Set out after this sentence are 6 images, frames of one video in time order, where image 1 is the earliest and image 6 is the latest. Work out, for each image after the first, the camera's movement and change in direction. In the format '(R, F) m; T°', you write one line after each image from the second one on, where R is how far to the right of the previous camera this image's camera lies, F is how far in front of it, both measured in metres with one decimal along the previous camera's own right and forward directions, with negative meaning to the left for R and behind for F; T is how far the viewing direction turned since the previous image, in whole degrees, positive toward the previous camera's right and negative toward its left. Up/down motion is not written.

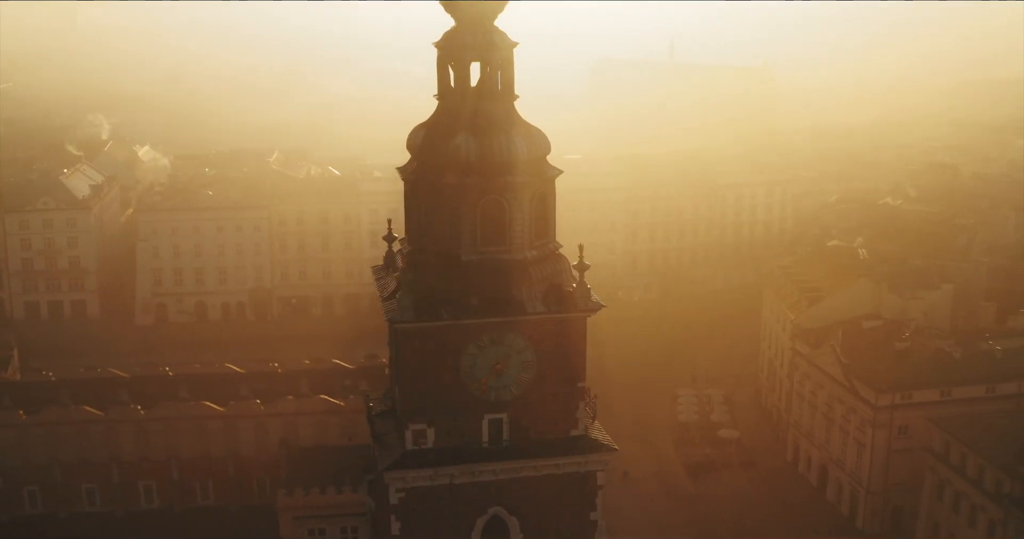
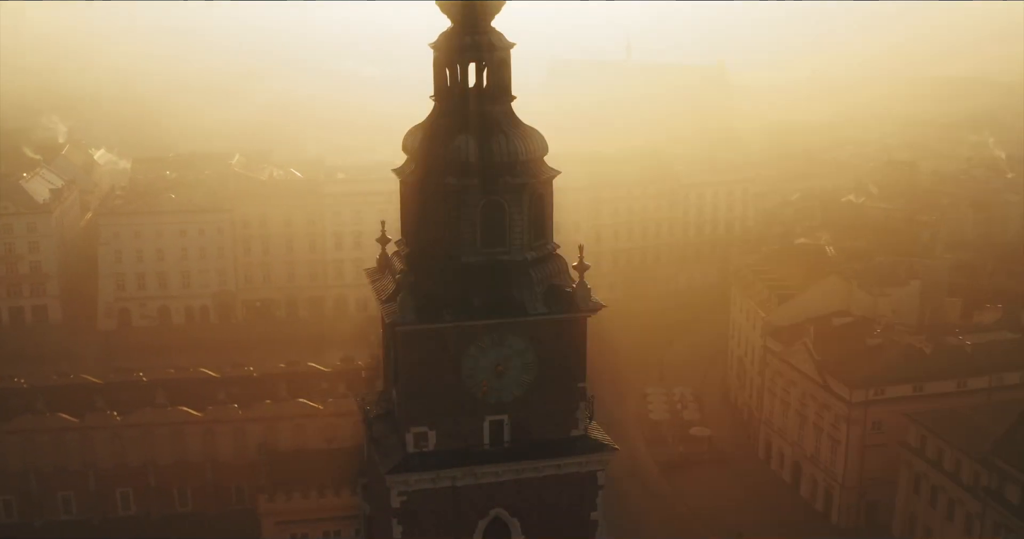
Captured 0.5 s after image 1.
(+3.4, +0.3) m; -15°
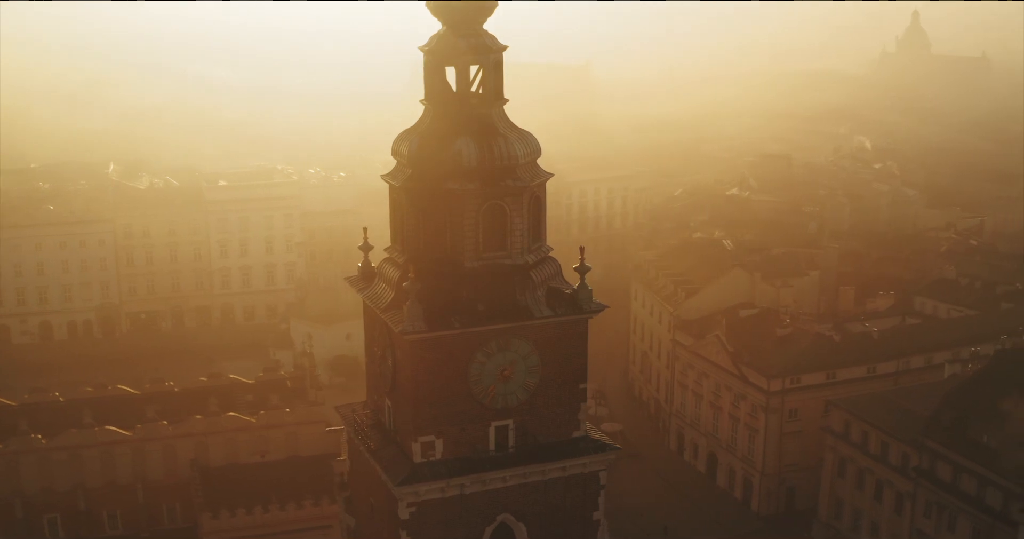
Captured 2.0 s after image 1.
(-1.7, +0.2) m; +8°
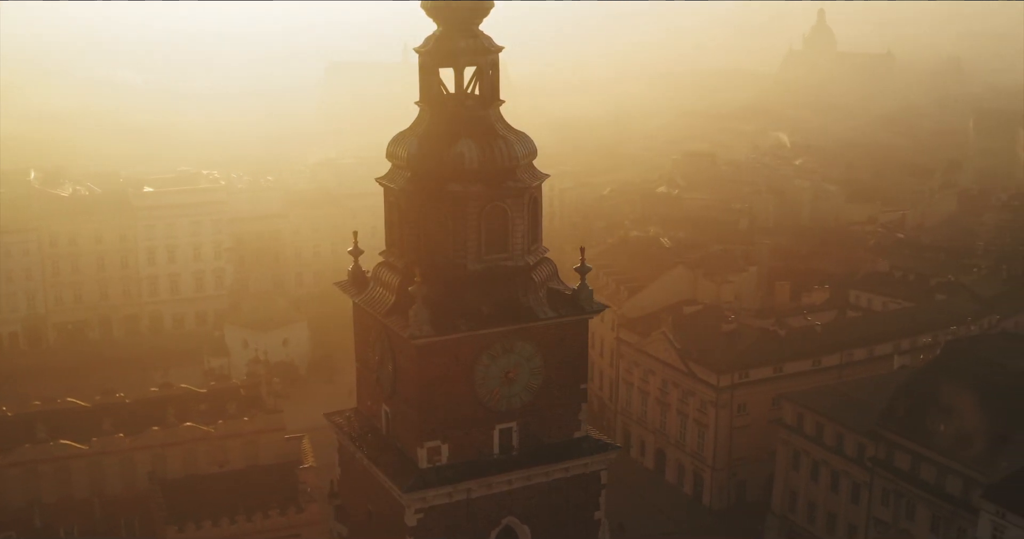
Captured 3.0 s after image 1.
(-1.1, +0.1) m; +5°
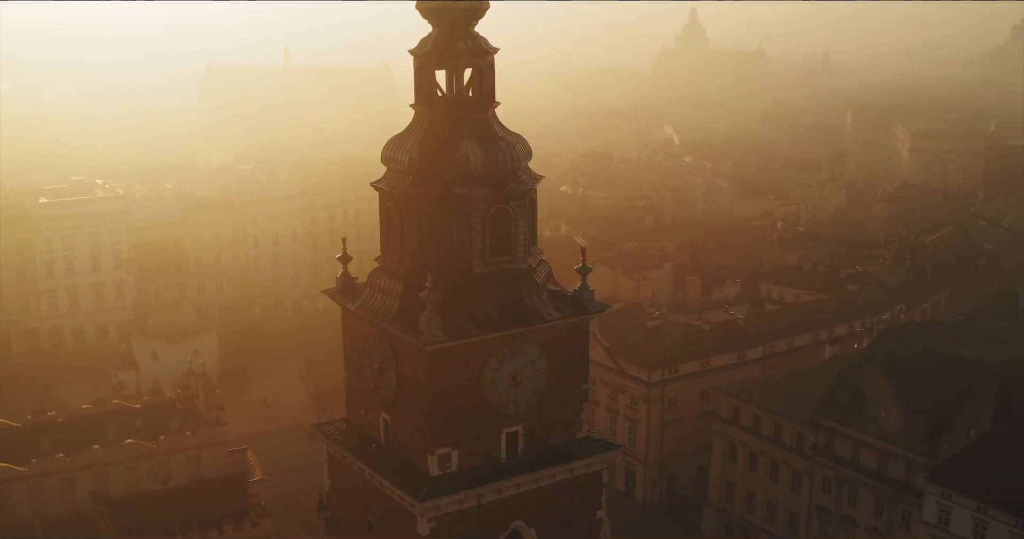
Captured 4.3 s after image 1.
(-1.5, +0.2) m; +7°
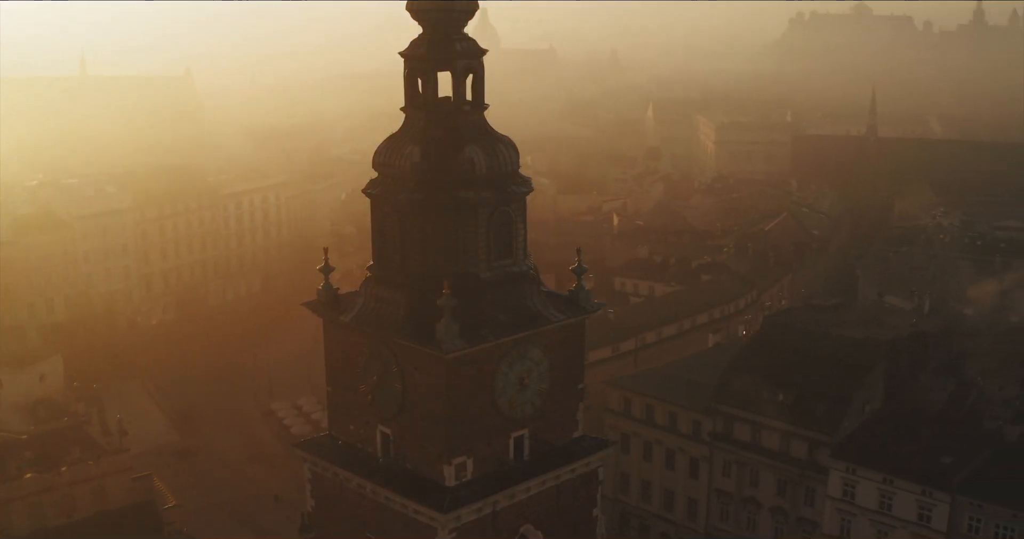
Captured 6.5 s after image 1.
(-2.4, +0.3) m; +11°
